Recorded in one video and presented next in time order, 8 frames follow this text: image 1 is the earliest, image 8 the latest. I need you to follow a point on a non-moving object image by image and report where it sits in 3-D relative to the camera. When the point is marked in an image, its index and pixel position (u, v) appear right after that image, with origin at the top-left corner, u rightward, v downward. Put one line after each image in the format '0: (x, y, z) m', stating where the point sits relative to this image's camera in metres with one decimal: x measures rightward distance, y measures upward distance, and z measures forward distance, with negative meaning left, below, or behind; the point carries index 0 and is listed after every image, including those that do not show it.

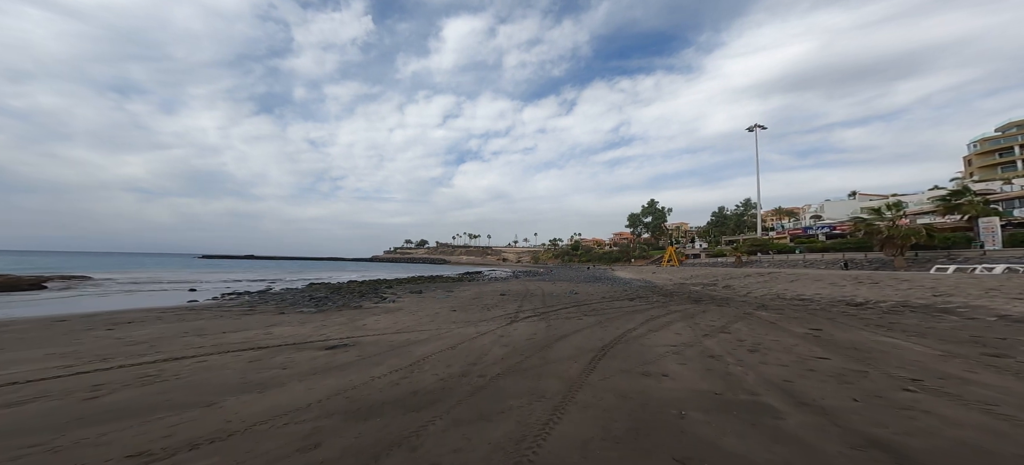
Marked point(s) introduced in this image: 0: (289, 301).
0: (-10.0, -3.1, +15.5) m
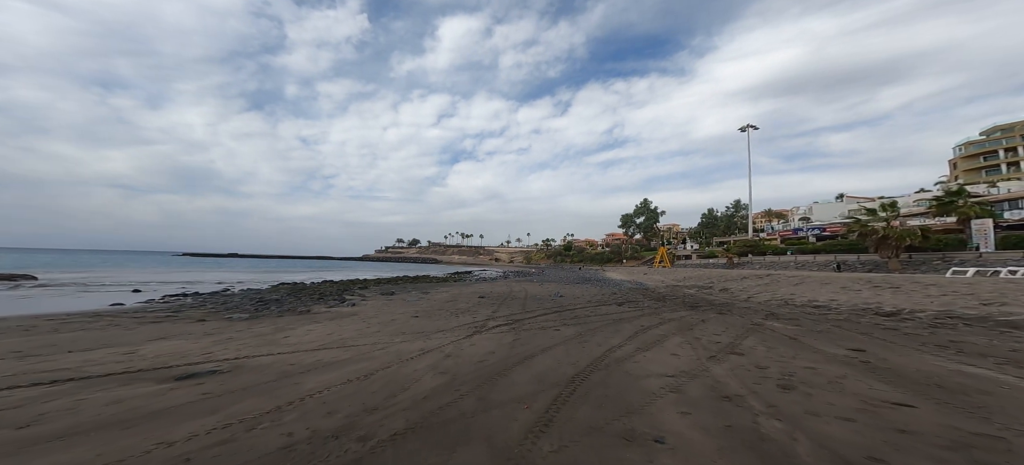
0: (-11.0, -2.8, +13.5) m
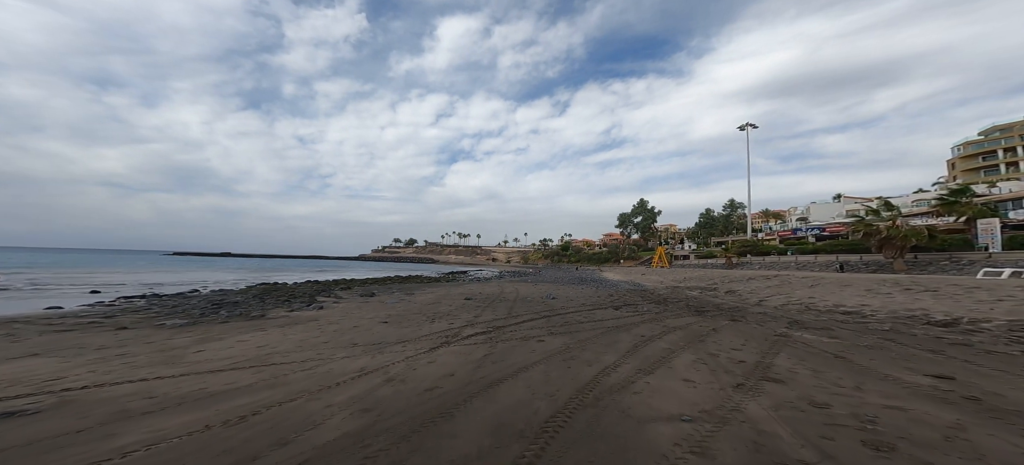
0: (-11.5, -2.6, +12.1) m
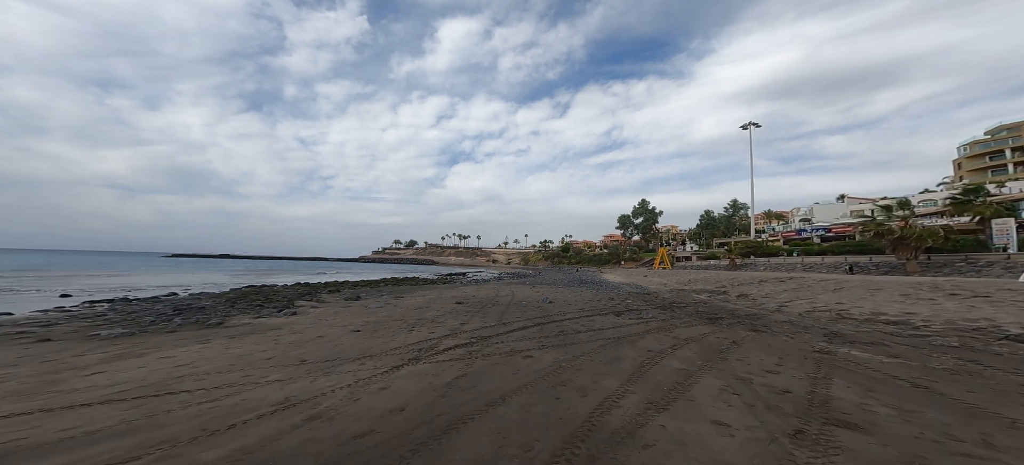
0: (-11.8, -2.5, +11.0) m
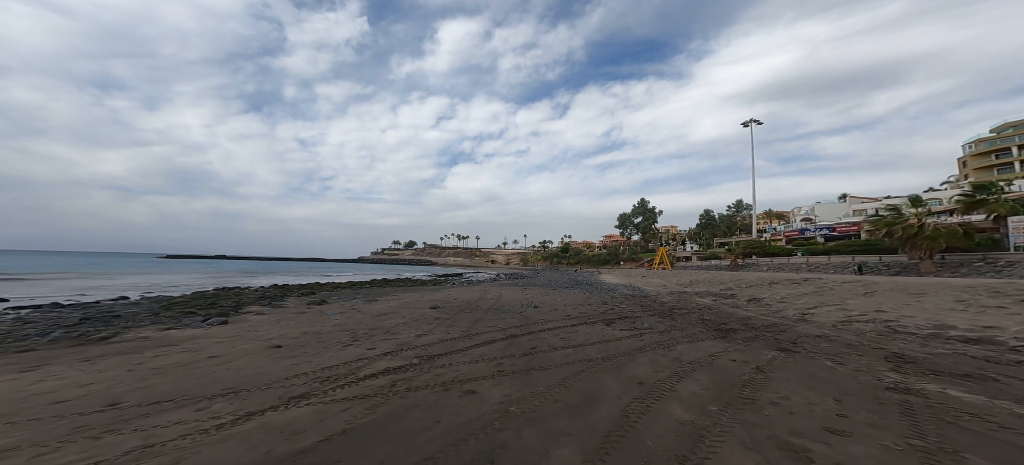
0: (-12.6, -2.4, +9.2) m
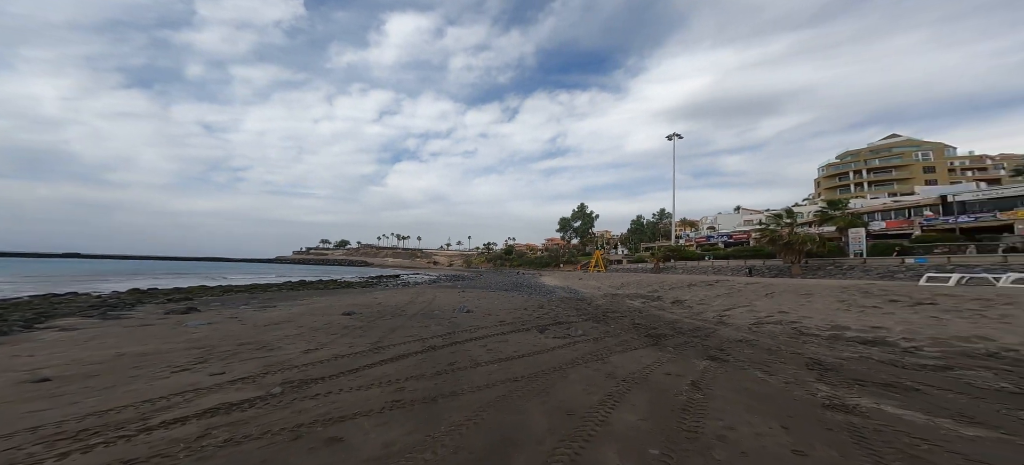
0: (-14.2, -2.0, +6.0) m
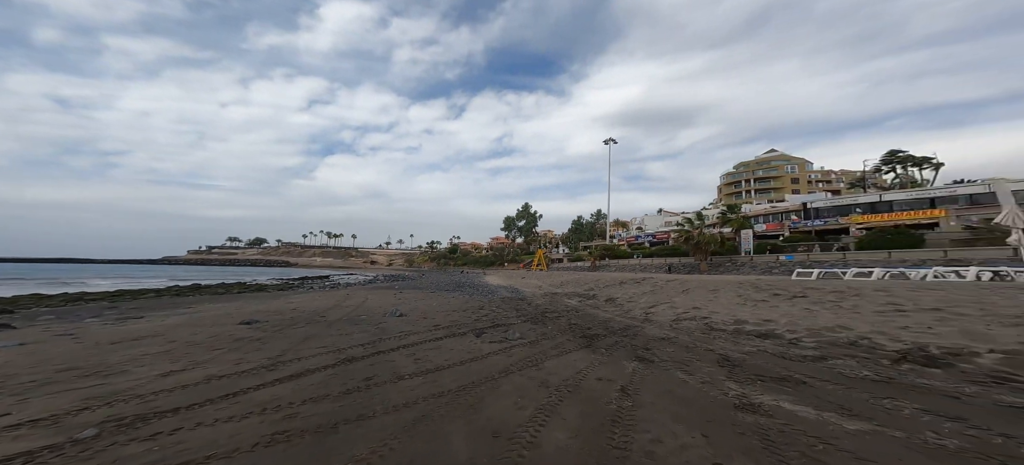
0: (-15.1, -1.9, +3.2) m
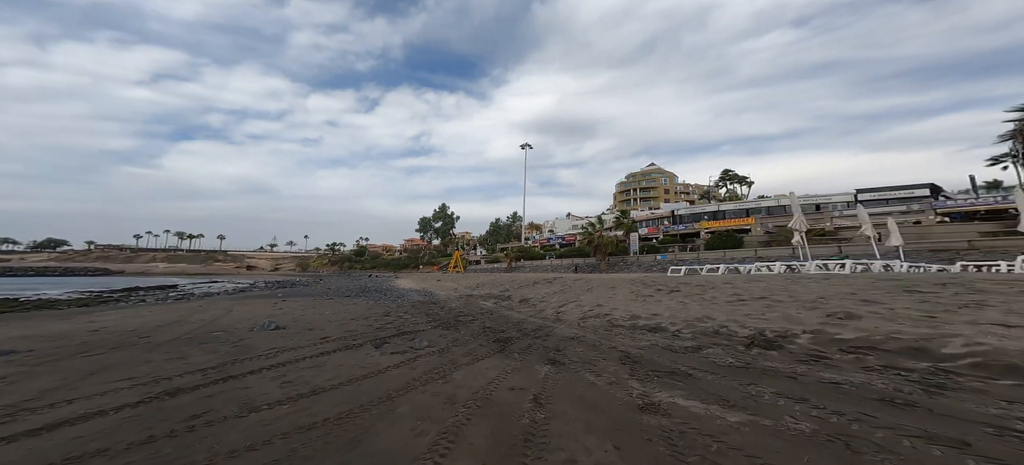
0: (-15.5, -1.6, -1.0) m
